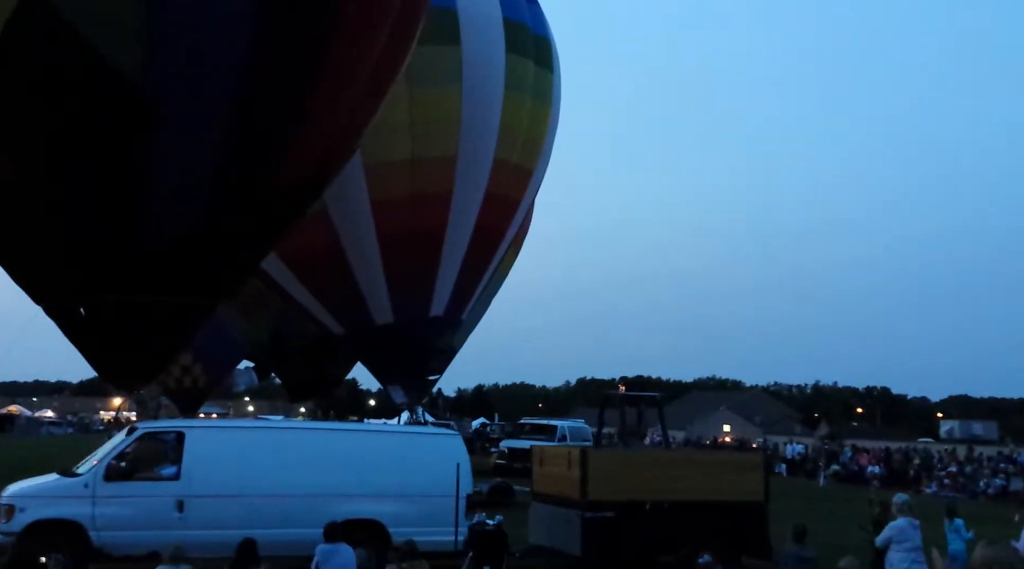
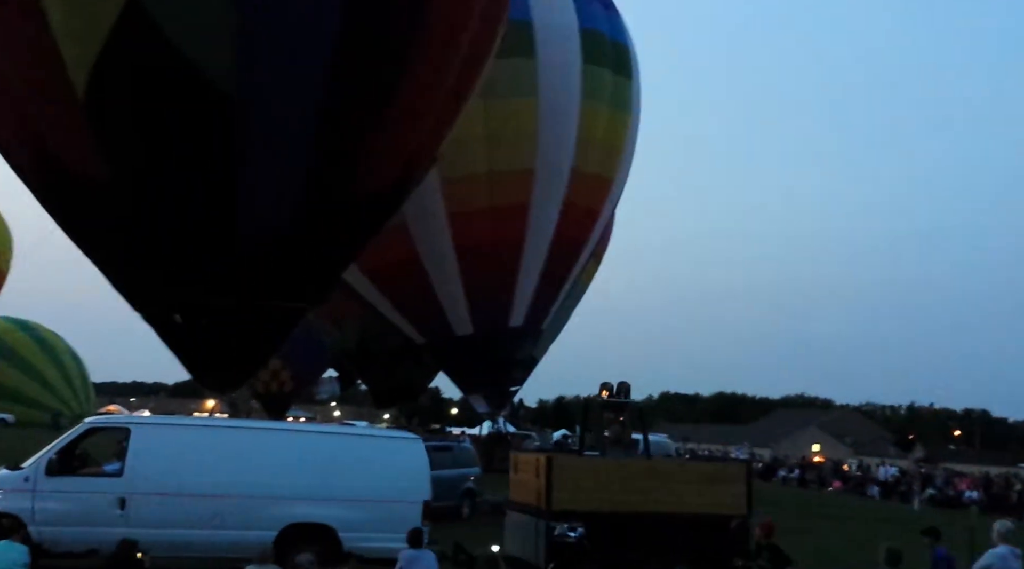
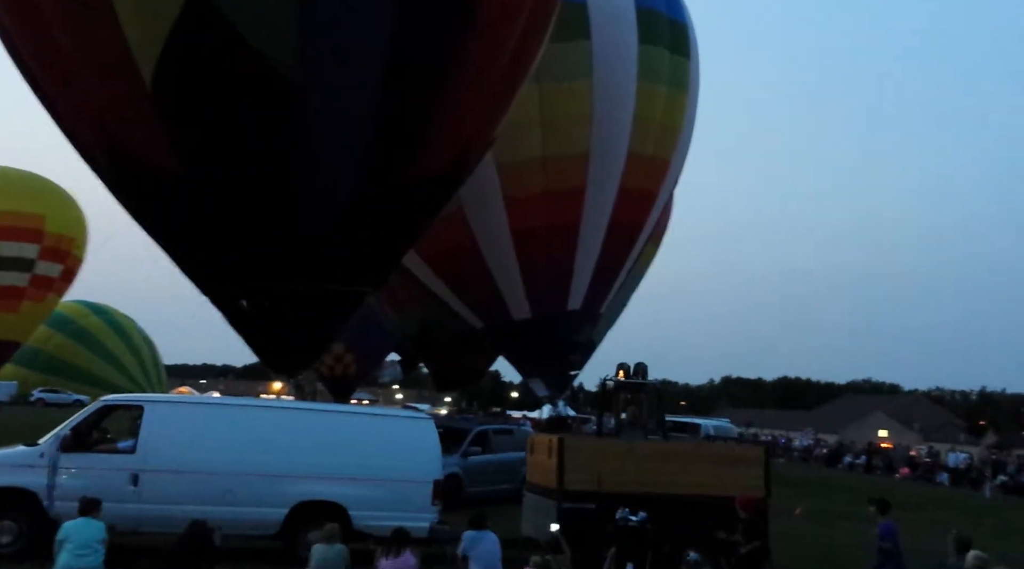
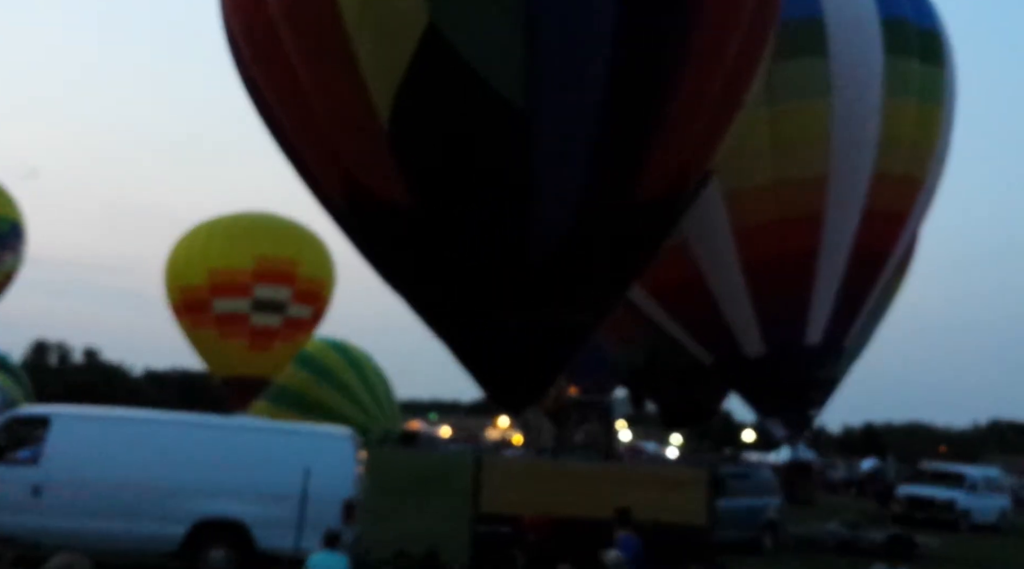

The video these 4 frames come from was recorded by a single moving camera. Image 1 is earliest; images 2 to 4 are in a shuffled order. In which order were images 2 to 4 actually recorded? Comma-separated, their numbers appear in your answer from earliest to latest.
2, 3, 4
